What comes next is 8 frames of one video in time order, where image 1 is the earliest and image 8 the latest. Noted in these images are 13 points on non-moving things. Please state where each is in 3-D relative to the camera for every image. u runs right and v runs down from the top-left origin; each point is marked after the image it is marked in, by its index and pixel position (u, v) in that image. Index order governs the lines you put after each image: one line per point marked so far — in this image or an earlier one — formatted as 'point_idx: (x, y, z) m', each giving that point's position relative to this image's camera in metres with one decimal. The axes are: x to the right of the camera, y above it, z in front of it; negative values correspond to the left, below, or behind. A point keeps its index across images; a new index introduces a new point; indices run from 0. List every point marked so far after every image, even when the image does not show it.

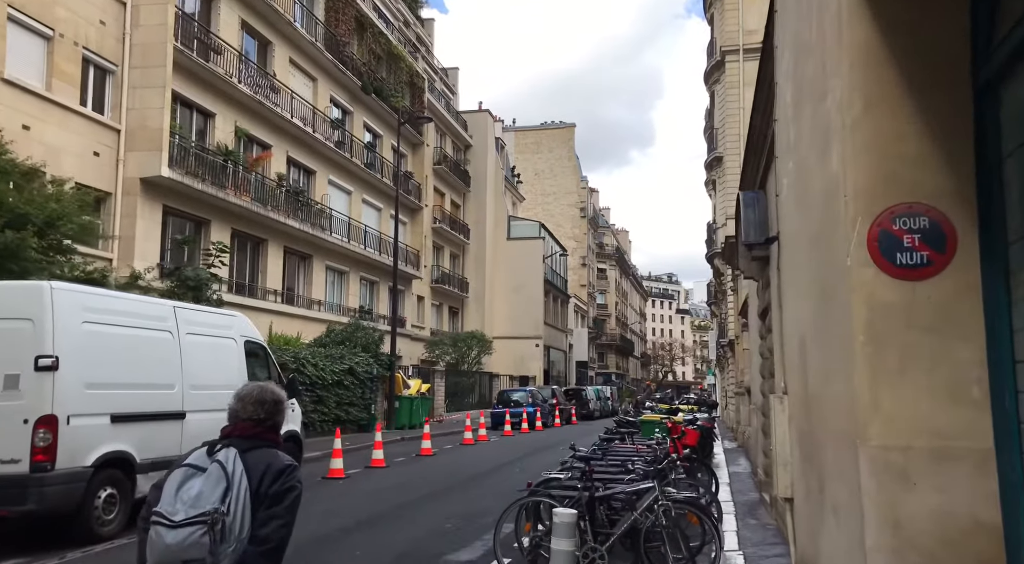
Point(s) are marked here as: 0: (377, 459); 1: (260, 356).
0: (-2.4, -3.2, +14.9) m
1: (-3.5, -1.0, +11.2) m
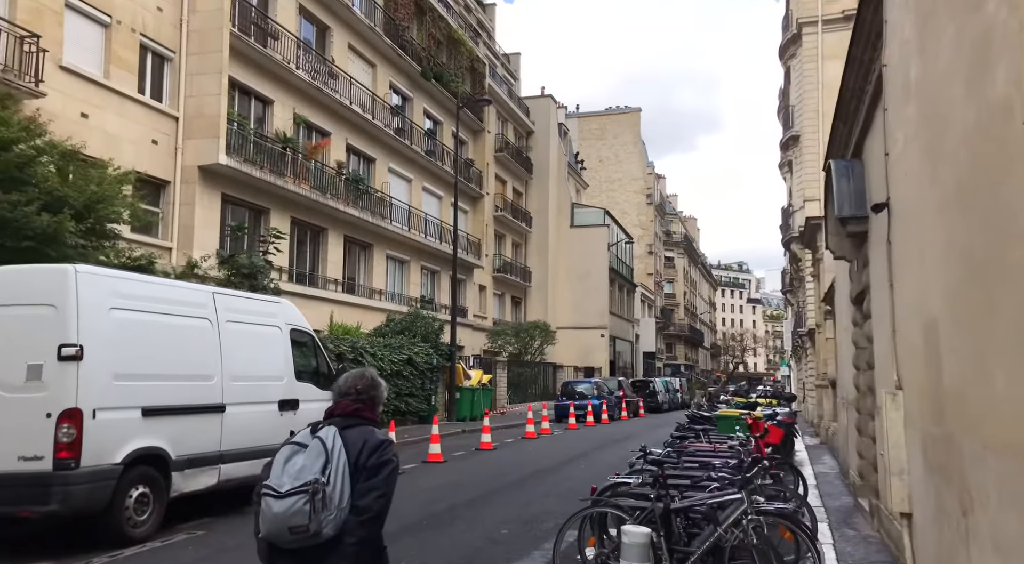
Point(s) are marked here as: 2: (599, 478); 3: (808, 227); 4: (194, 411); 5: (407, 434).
0: (-1.3, -3.0, +14.3) m
1: (-2.7, -0.8, +10.6) m
2: (+1.4, -3.0, +12.6) m
3: (+7.2, +1.3, +19.6) m
4: (-3.2, -1.3, +8.2) m
5: (-2.4, -3.5, +19.0) m
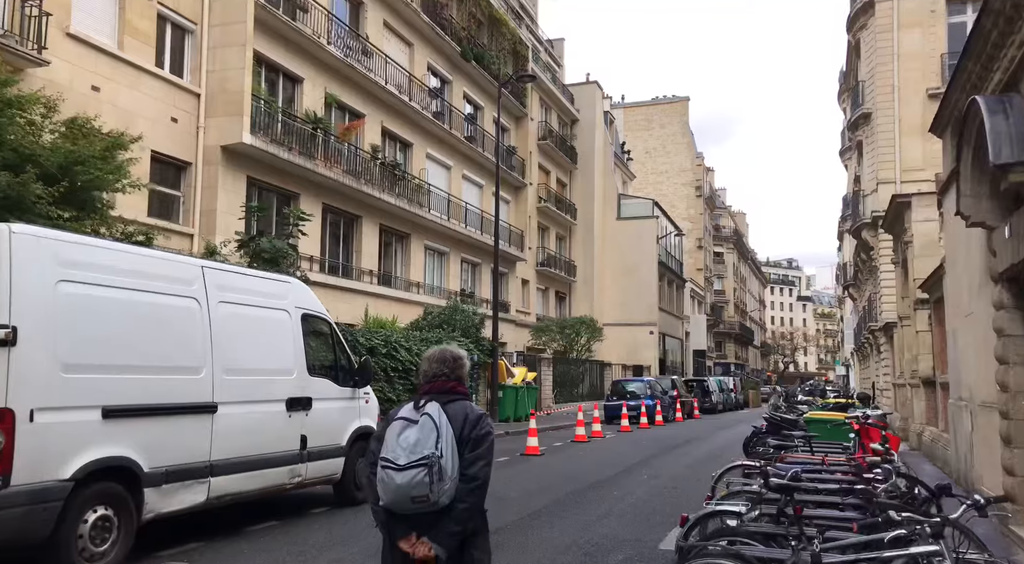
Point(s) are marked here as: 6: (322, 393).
0: (-0.6, -2.7, +12.6) m
1: (-2.1, -0.5, +9.0) m
2: (+2.1, -2.7, +10.7) m
3: (+8.2, +1.6, +17.5) m
4: (-2.7, -1.0, +6.6) m
5: (-1.4, -3.2, +17.3) m
6: (-2.0, -1.2, +8.7) m
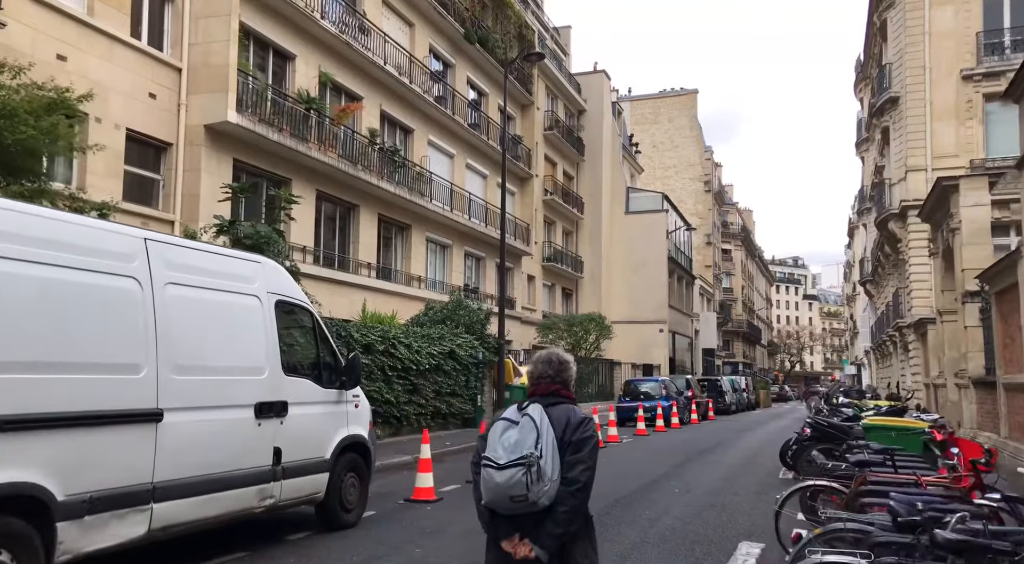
0: (-0.4, -2.6, +11.1) m
1: (-1.9, -0.4, +7.5) m
2: (+2.3, -2.6, +9.3) m
3: (+8.4, +1.8, +16.0) m
4: (-2.6, -0.9, +5.2) m
5: (-1.2, -3.1, +15.9) m
6: (-1.8, -1.0, +7.2) m
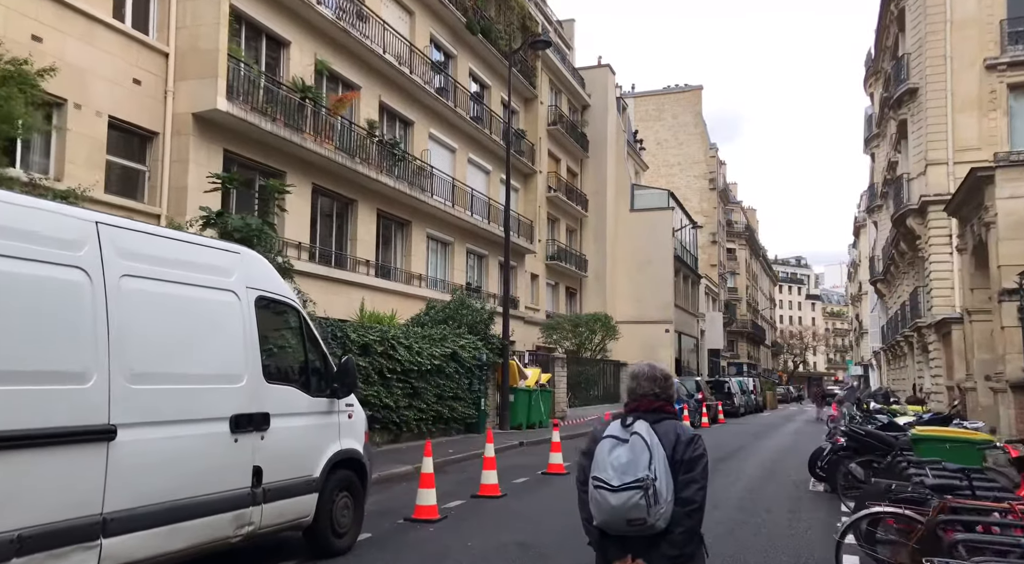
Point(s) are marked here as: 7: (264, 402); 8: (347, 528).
0: (-0.3, -2.5, +10.2) m
1: (-1.8, -0.3, +6.6) m
2: (+2.4, -2.5, +8.3) m
3: (+8.5, +1.8, +15.1) m
4: (-2.5, -0.8, +4.2) m
5: (-1.1, -3.0, +14.9) m
6: (-1.7, -1.0, +6.3) m
7: (-1.8, -0.9, +6.0) m
8: (-1.4, -2.1, +7.0) m
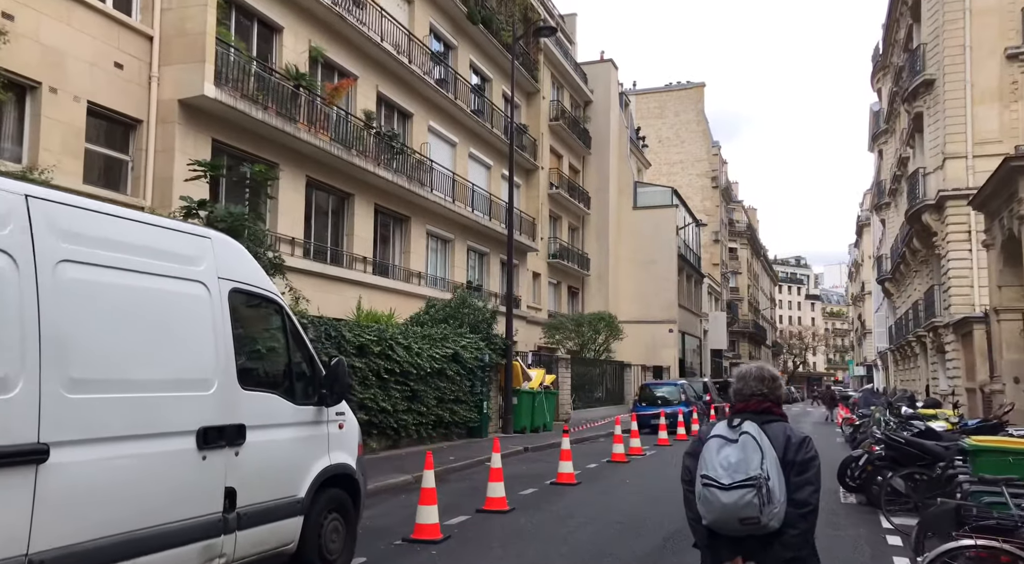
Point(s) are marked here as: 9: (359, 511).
0: (-0.2, -2.5, +9.3) m
1: (-1.7, -0.3, +5.8) m
2: (+2.5, -2.5, +7.5) m
3: (+8.6, +1.9, +14.2) m
4: (-2.4, -0.8, +3.4) m
5: (-1.0, -2.9, +14.1) m
6: (-1.6, -0.9, +5.4) m
7: (-1.7, -0.8, +5.1) m
8: (-1.3, -2.0, +6.1) m
9: (-1.2, -1.8, +6.4) m
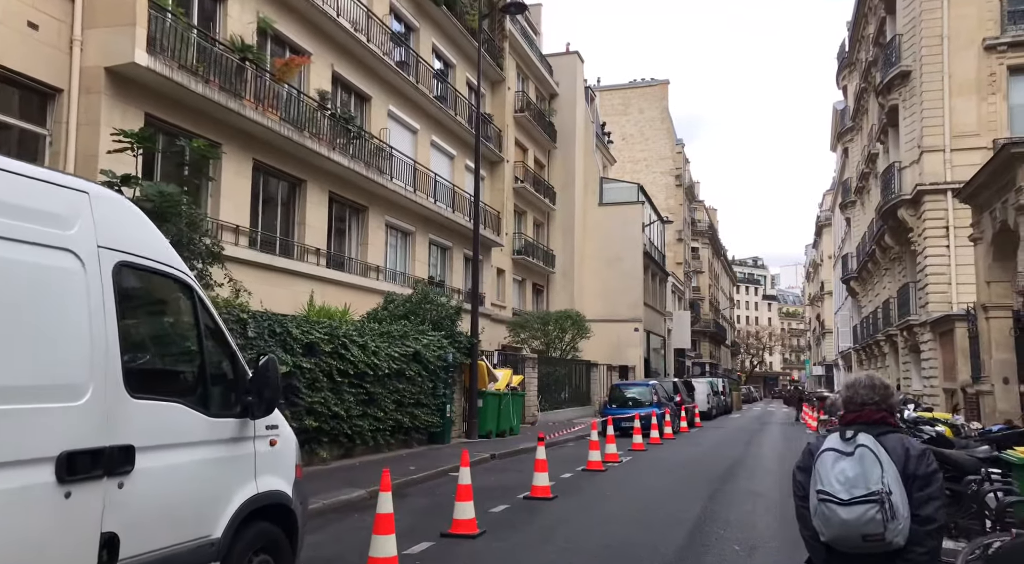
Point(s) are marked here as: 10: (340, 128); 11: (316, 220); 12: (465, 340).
0: (-0.5, -2.3, +8.0) m
1: (-1.8, -0.1, +4.4) m
2: (+2.3, -2.3, +6.3) m
3: (+8.1, +2.0, +13.4) m
4: (-2.3, -0.6, +2.0) m
5: (-1.5, -2.8, +12.7) m
6: (-1.7, -0.8, +4.1) m
7: (-1.8, -0.7, +3.8) m
8: (-1.4, -1.9, +4.8) m
9: (-1.3, -1.7, +5.1) m
10: (-4.0, +3.6, +19.1) m
11: (-4.5, +1.4, +18.7) m
12: (-1.1, -1.2, +17.7) m
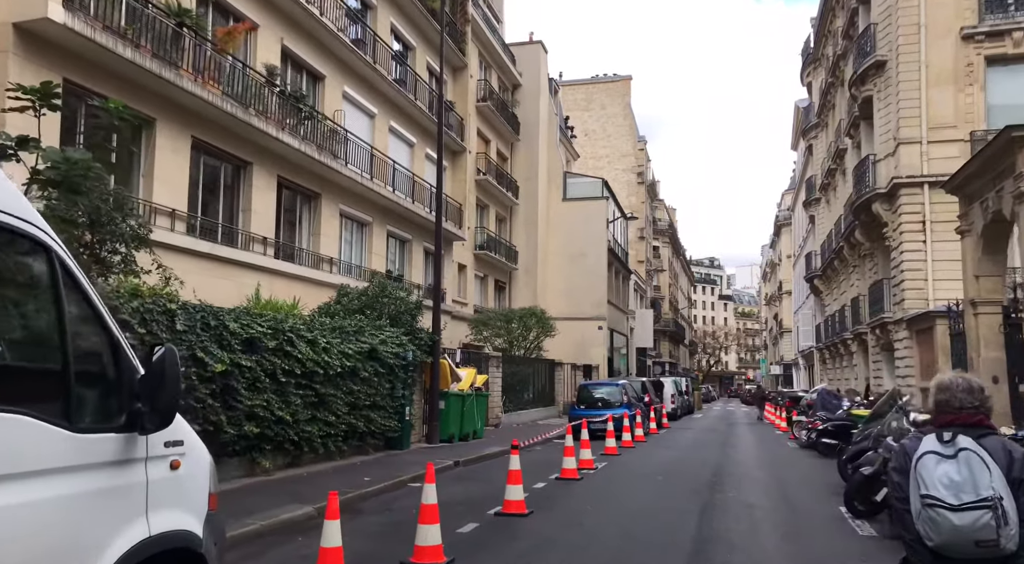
0: (-0.7, -2.2, +6.8) m
1: (-1.8, 0.0, +3.1) m
2: (+2.1, -2.2, +5.2) m
3: (+7.6, +2.1, +12.5) m
4: (-2.2, -0.5, +0.6) m
5: (-2.0, -2.7, +11.4) m
6: (-1.7, -0.6, +2.8) m
7: (-1.8, -0.5, +2.5) m
8: (-1.5, -1.7, +3.5) m
9: (-1.4, -1.5, +3.8) m
10: (-4.8, +3.7, +17.7) m
11: (-5.2, +1.6, +17.3) m
12: (-1.8, -1.1, +16.4) m
